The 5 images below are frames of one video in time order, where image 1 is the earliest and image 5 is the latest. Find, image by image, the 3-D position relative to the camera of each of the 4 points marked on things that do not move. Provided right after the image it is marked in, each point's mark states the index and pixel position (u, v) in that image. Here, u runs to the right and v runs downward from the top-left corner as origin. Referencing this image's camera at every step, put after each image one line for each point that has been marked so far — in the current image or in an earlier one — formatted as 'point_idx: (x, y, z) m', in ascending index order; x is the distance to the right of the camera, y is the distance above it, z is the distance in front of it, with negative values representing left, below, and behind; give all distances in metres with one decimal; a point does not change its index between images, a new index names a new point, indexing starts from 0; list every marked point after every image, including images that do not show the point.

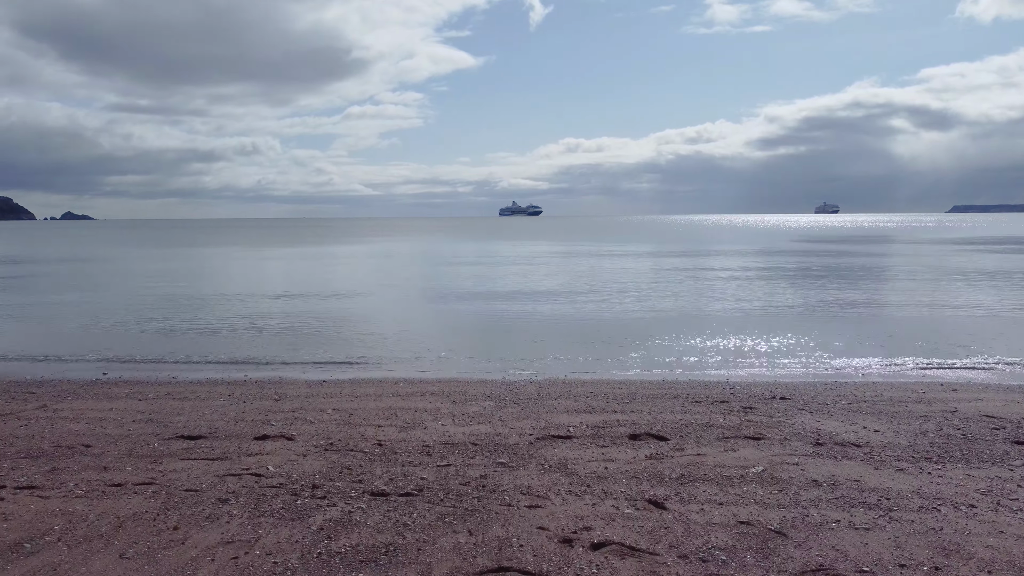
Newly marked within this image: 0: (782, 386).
0: (+3.6, -1.3, +12.6) m
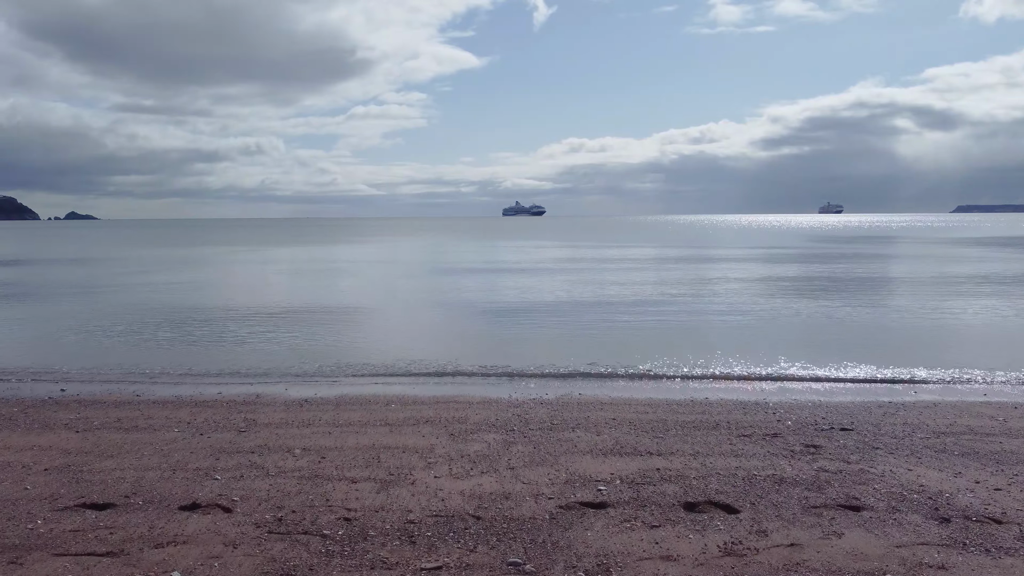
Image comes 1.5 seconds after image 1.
0: (+3.7, -1.4, +10.9) m
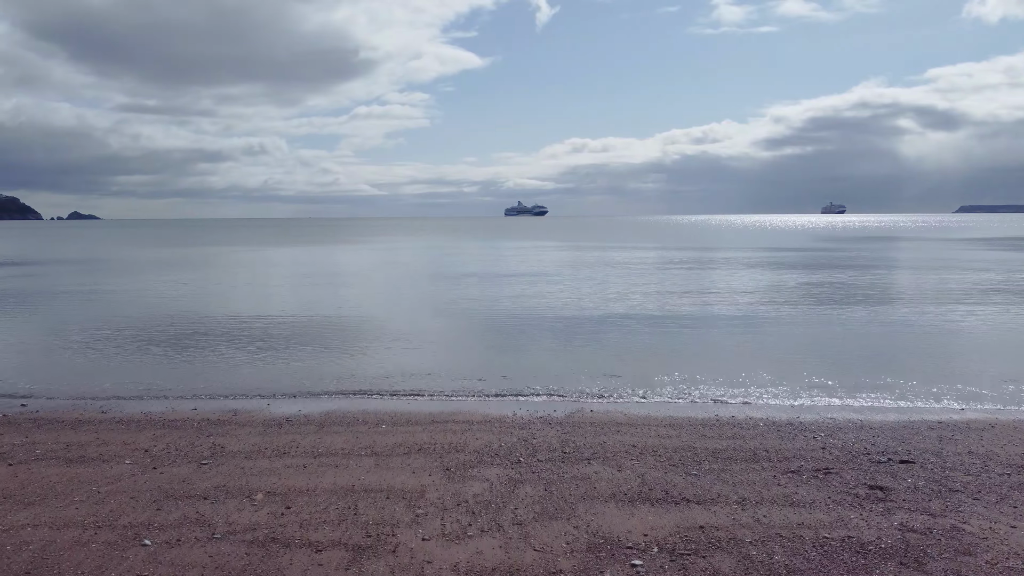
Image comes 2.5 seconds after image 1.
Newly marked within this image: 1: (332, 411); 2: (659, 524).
0: (+3.8, -1.5, +9.7) m
1: (-2.1, -1.5, +11.1) m
2: (+0.8, -1.3, +5.1) m
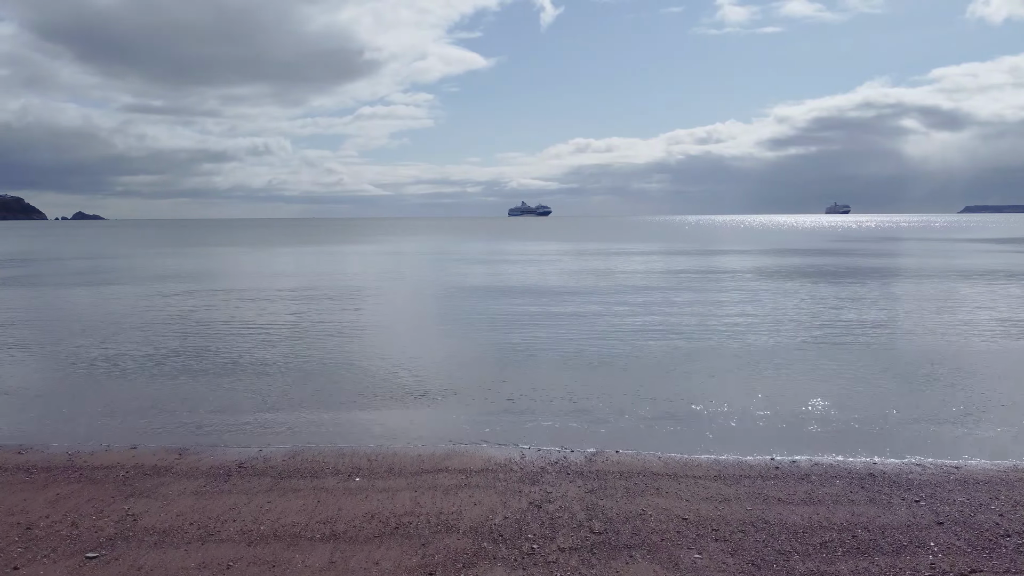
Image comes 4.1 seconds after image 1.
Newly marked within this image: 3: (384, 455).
0: (+3.8, -1.6, +7.5) m
1: (-2.1, -1.6, +9.0) m
2: (+0.9, -1.4, +2.9) m
3: (-1.3, -1.6, +8.9) m
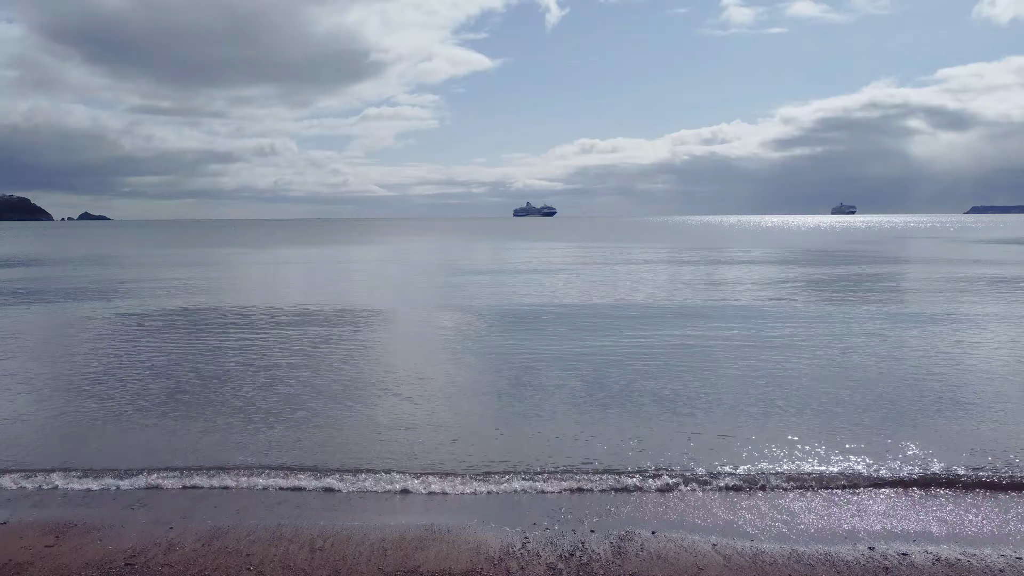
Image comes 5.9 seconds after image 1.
0: (+3.8, -1.8, +4.9) m
1: (-2.1, -1.8, +6.4) m
2: (+0.8, -1.6, +0.4) m
3: (-1.3, -1.7, +6.3) m
